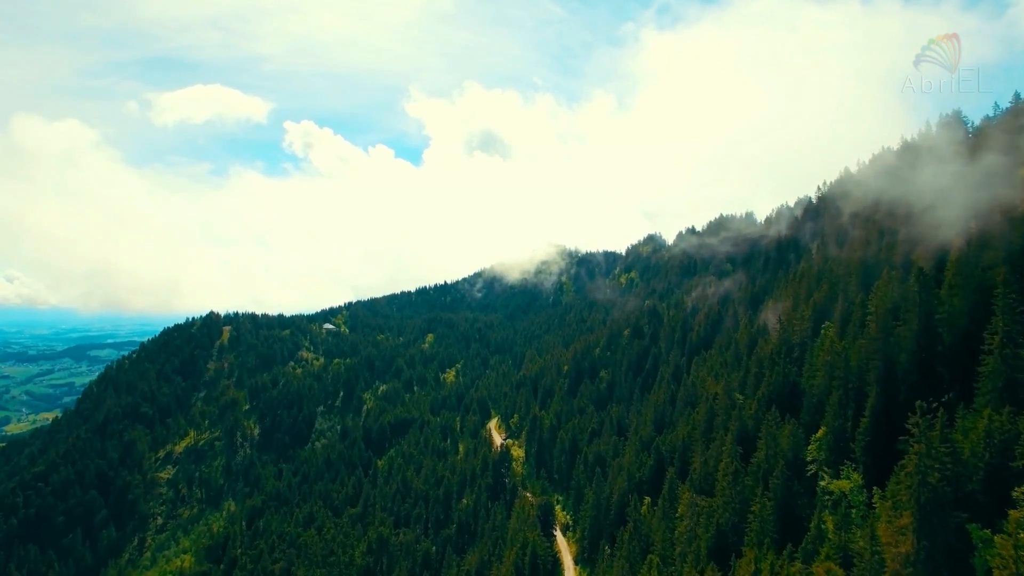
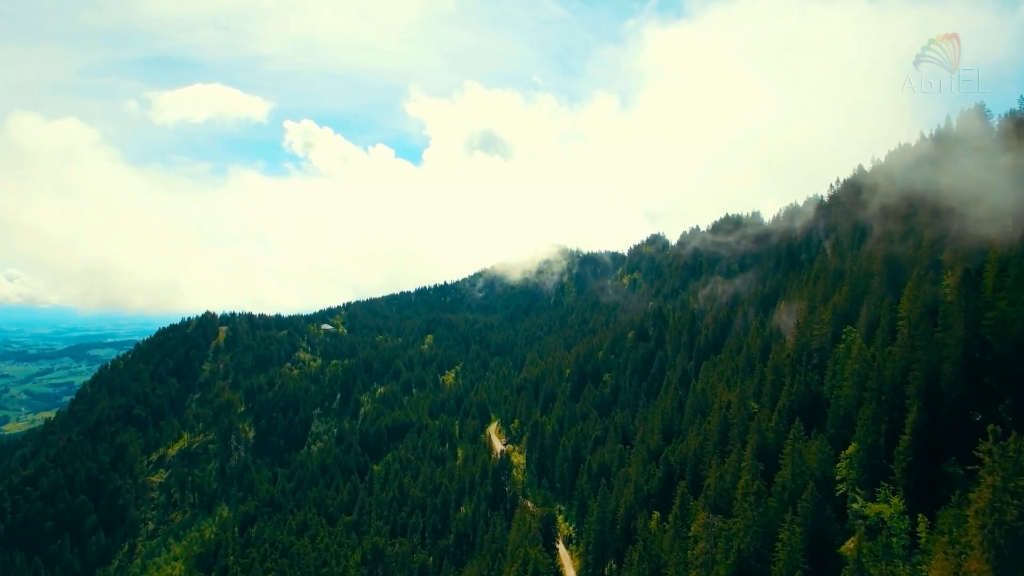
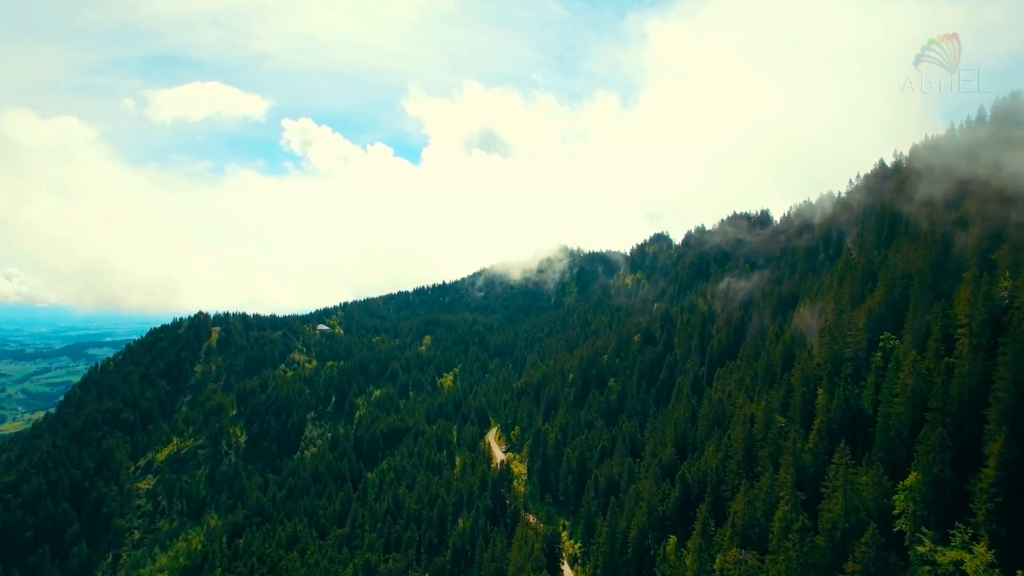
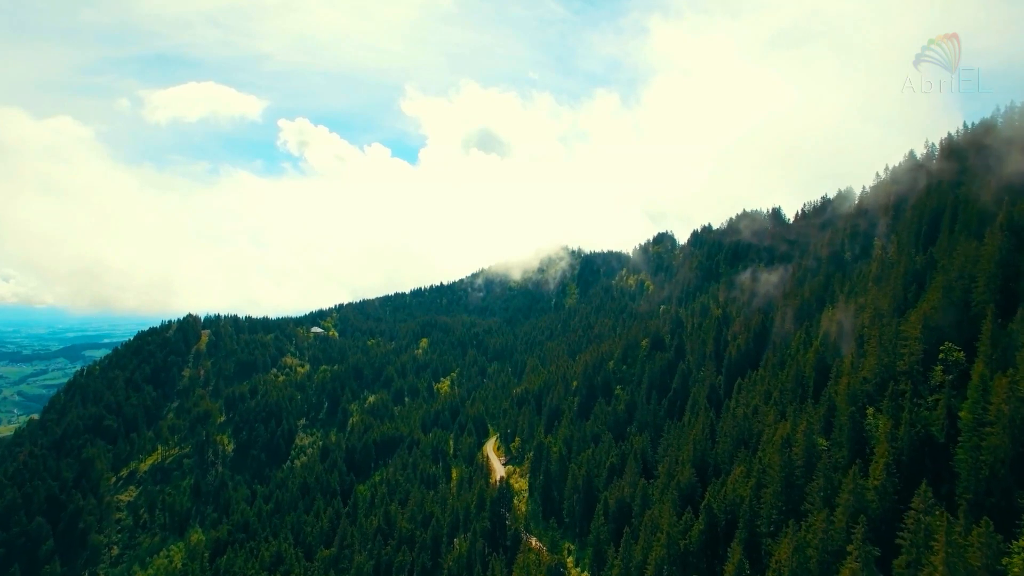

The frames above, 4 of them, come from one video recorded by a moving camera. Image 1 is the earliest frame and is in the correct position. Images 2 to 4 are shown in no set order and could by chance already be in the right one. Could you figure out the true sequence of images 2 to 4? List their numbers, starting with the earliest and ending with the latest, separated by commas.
2, 3, 4
